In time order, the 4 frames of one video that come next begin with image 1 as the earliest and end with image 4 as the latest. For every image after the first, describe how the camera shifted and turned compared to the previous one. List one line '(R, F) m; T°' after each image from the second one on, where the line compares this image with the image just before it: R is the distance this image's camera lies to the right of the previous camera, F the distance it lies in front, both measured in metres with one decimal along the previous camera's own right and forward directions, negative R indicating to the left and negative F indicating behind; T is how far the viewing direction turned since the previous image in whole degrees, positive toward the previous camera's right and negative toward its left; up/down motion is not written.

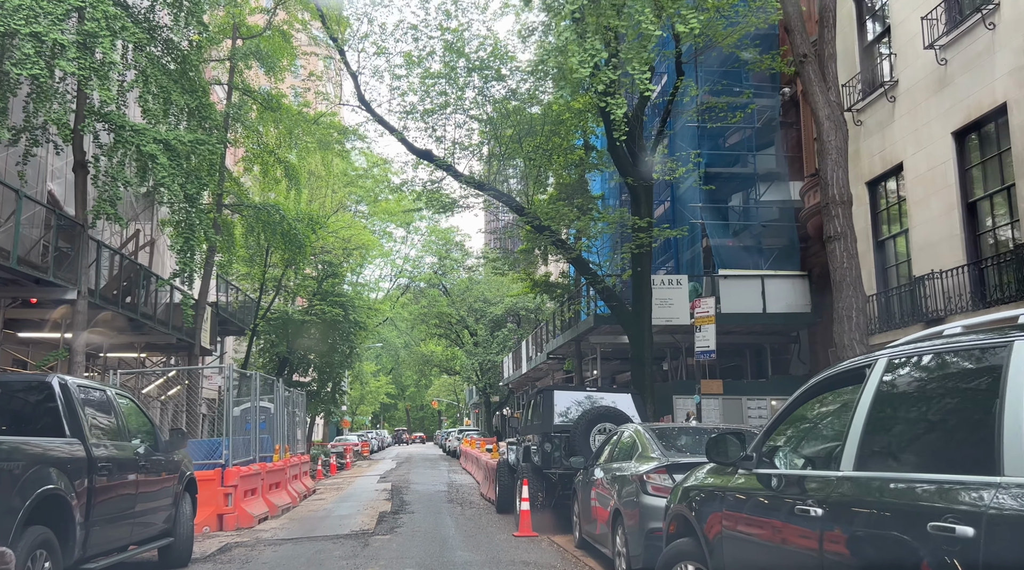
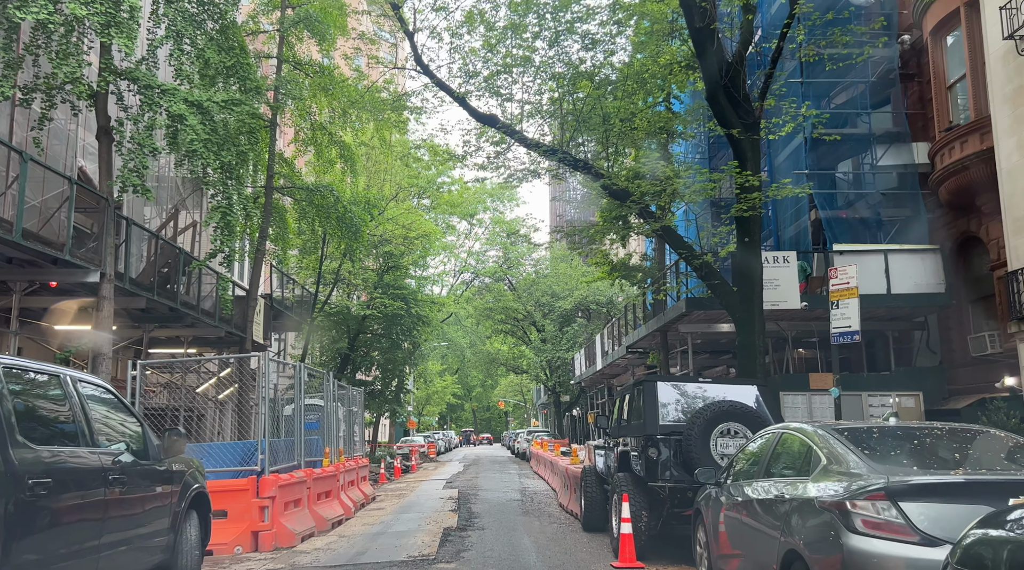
(-0.3, +2.3) m; -4°
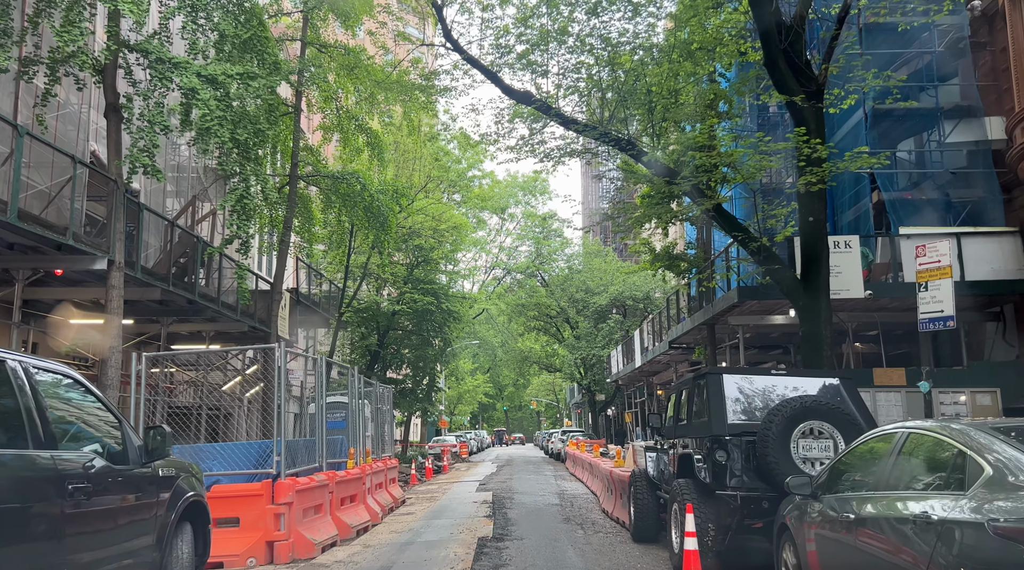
(-0.1, +1.2) m; -2°
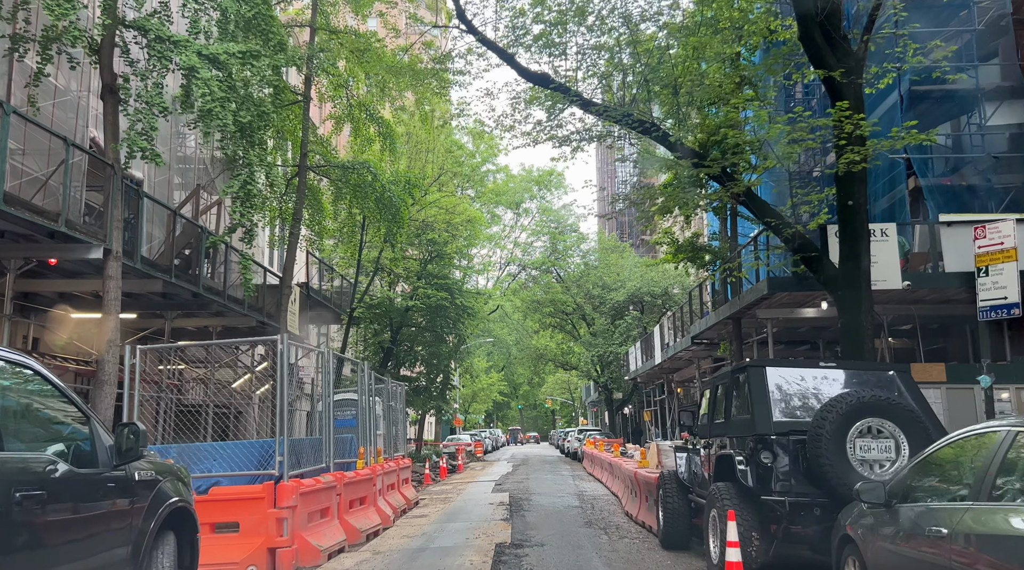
(-0.1, +0.7) m; -1°
